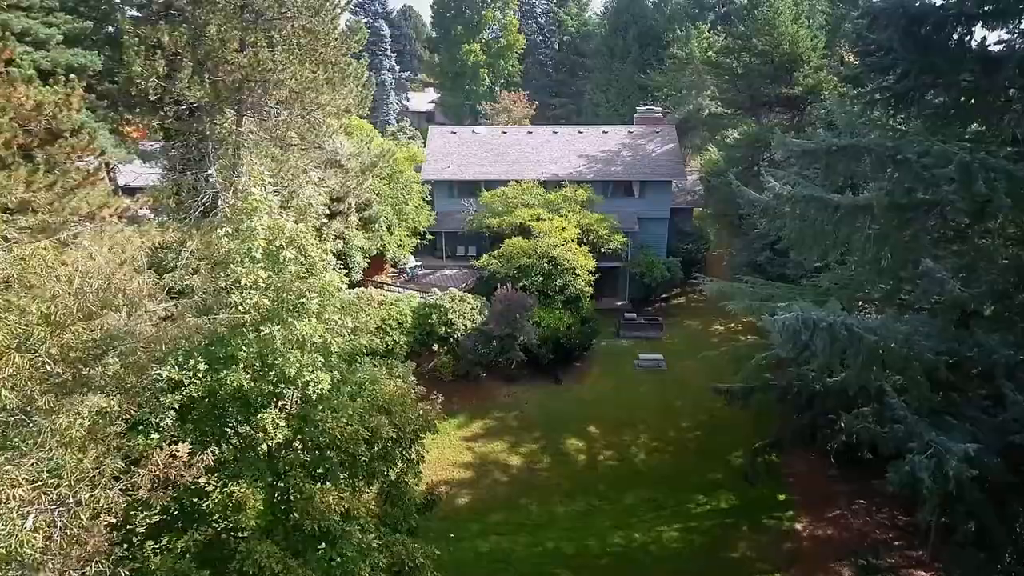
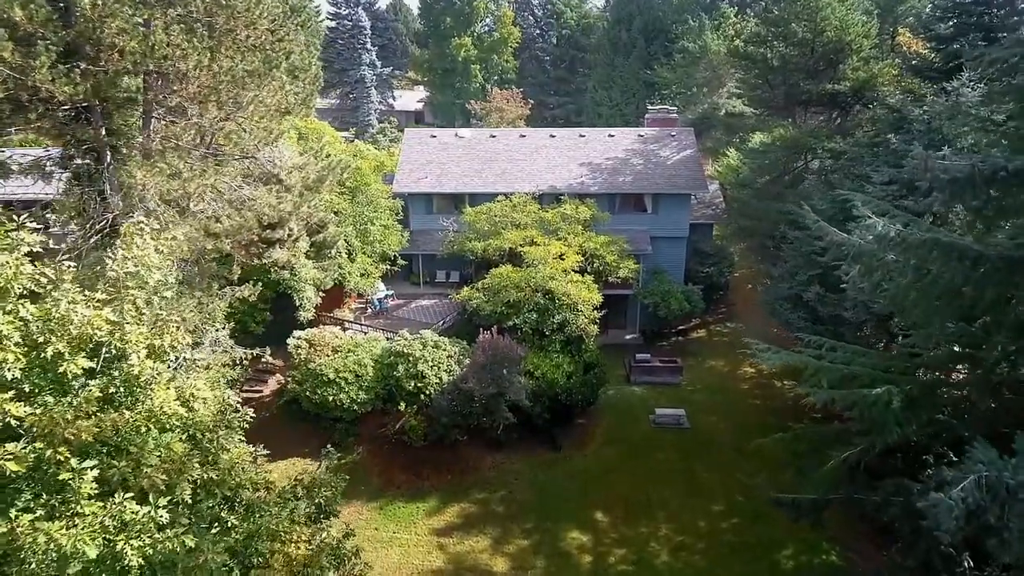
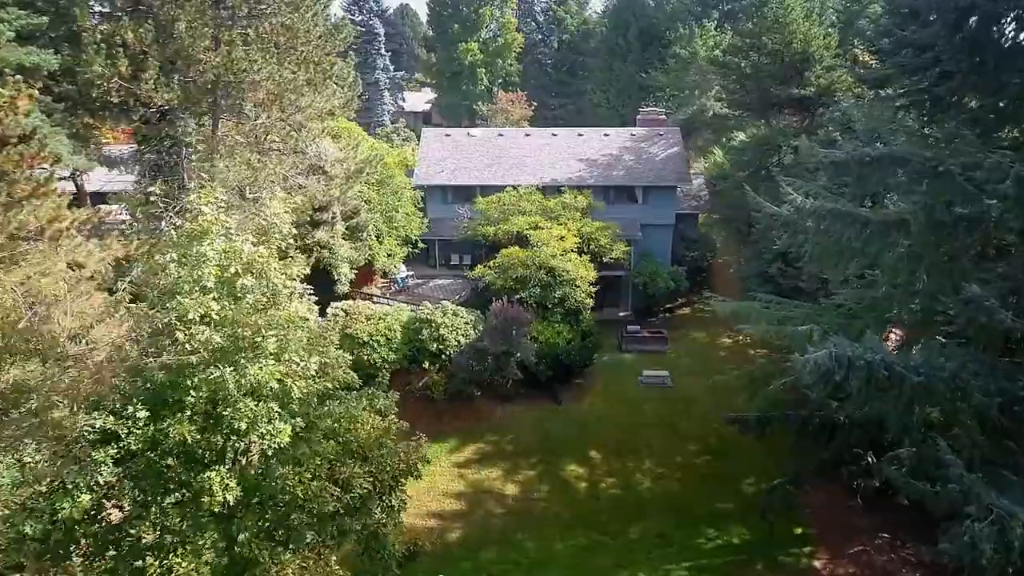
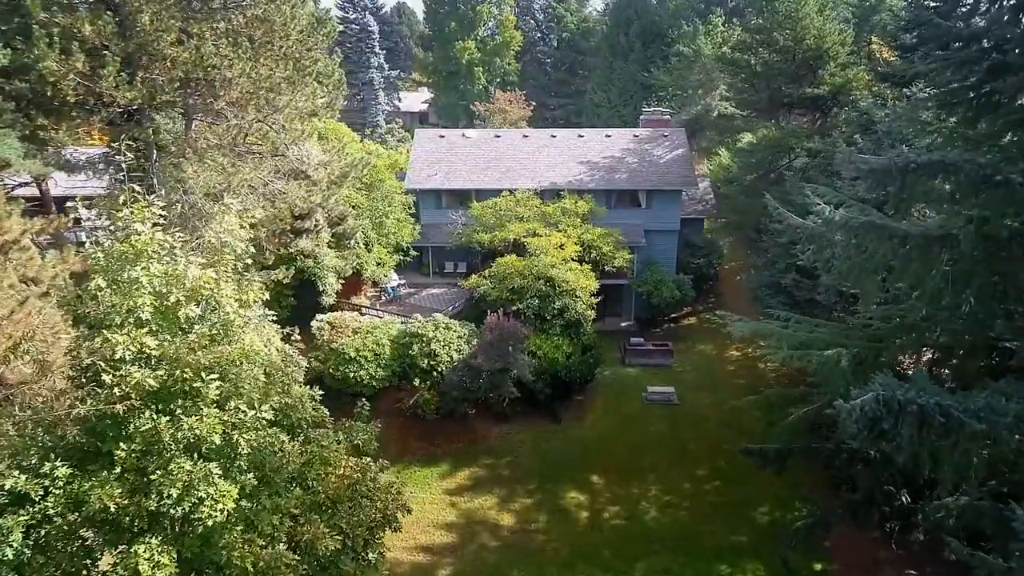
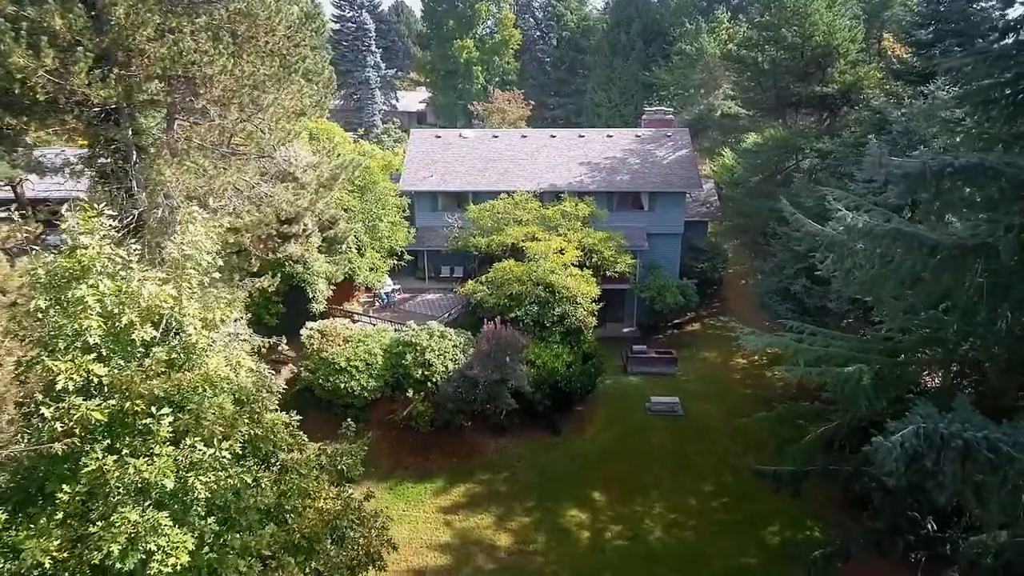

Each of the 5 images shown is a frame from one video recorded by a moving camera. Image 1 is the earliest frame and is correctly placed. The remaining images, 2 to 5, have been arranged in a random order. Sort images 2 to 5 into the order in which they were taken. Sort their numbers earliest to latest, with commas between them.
3, 4, 5, 2
